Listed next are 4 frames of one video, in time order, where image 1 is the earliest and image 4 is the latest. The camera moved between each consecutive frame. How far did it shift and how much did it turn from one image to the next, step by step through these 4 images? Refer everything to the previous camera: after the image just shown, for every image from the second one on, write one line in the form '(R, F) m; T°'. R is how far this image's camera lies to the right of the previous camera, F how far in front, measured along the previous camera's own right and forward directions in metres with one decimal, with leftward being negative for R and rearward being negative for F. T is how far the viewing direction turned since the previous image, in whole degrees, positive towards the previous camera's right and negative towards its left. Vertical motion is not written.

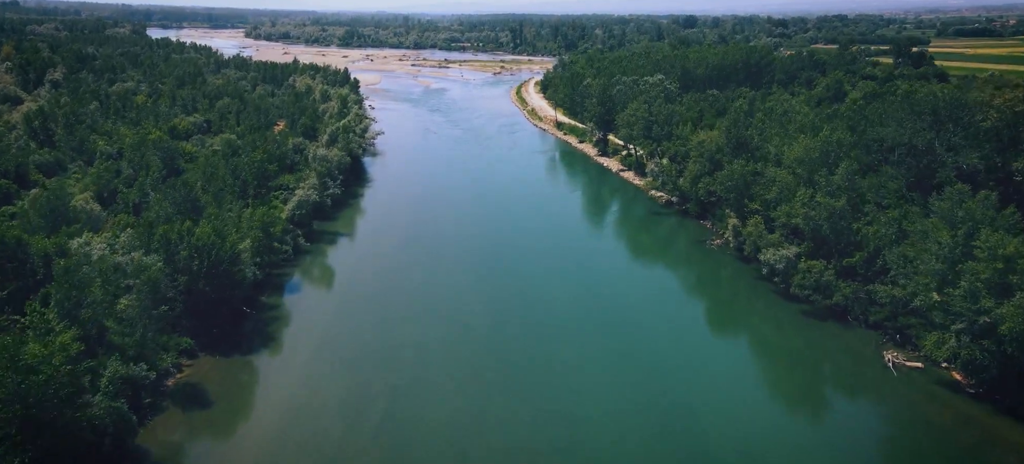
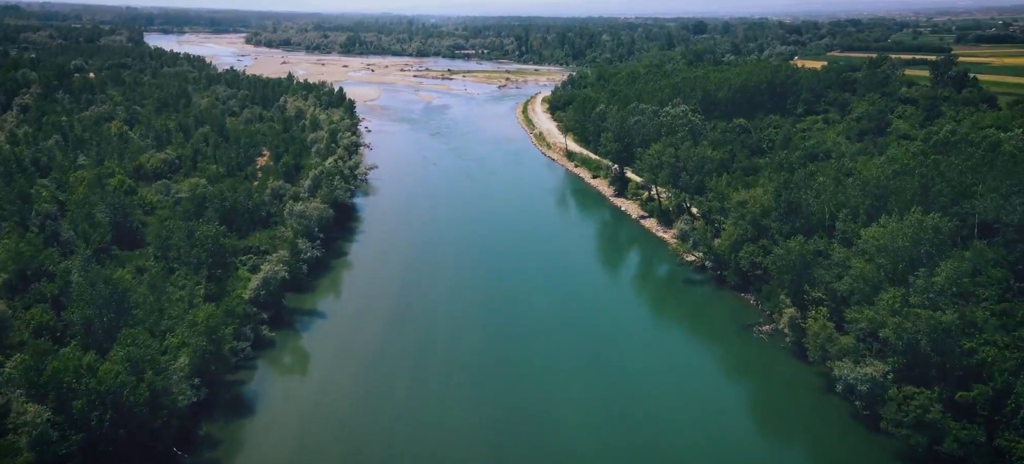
(-0.1, +5.5) m; 0°
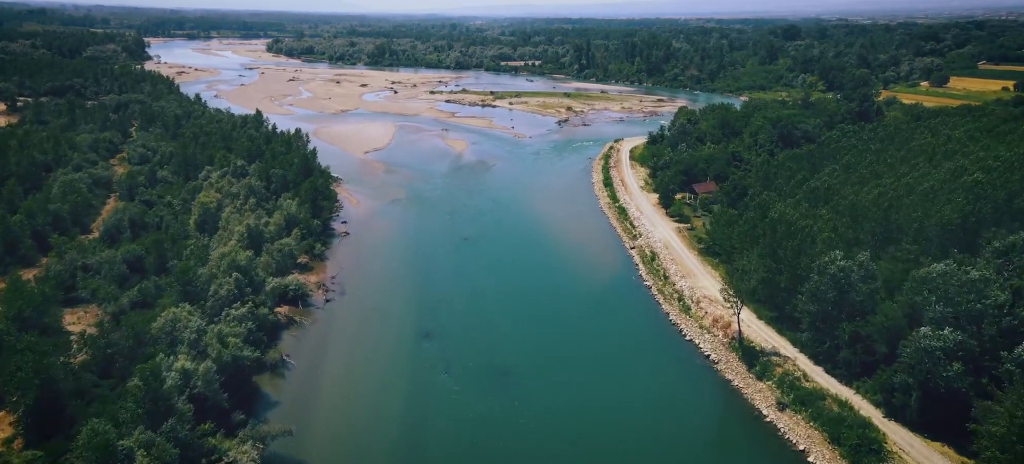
(-2.4, +33.6) m; -3°
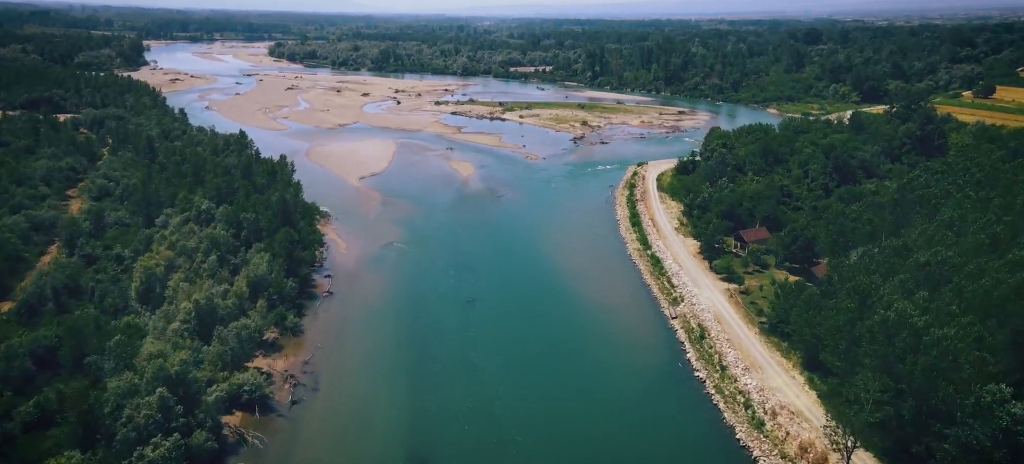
(-0.4, +7.5) m; -1°
